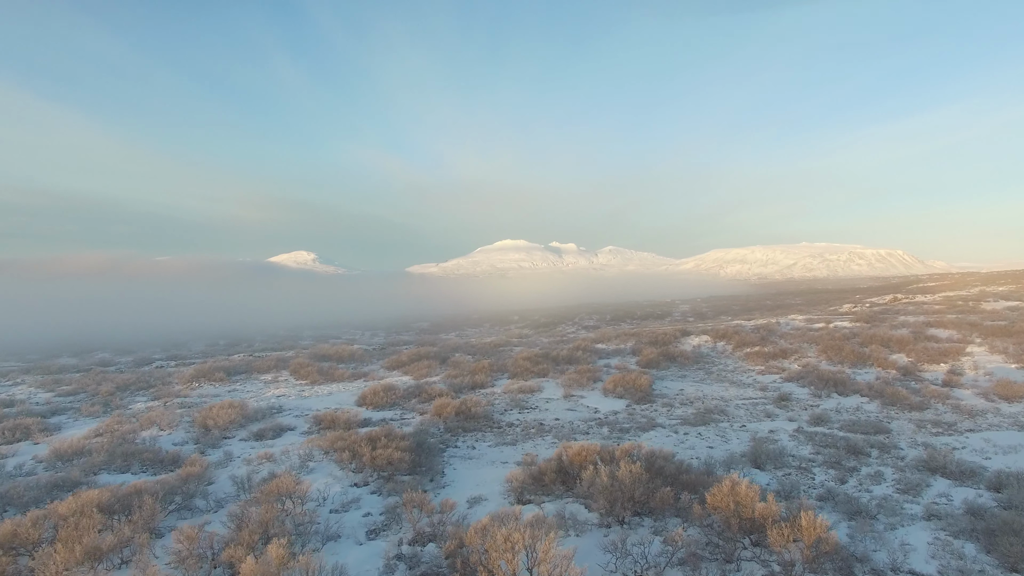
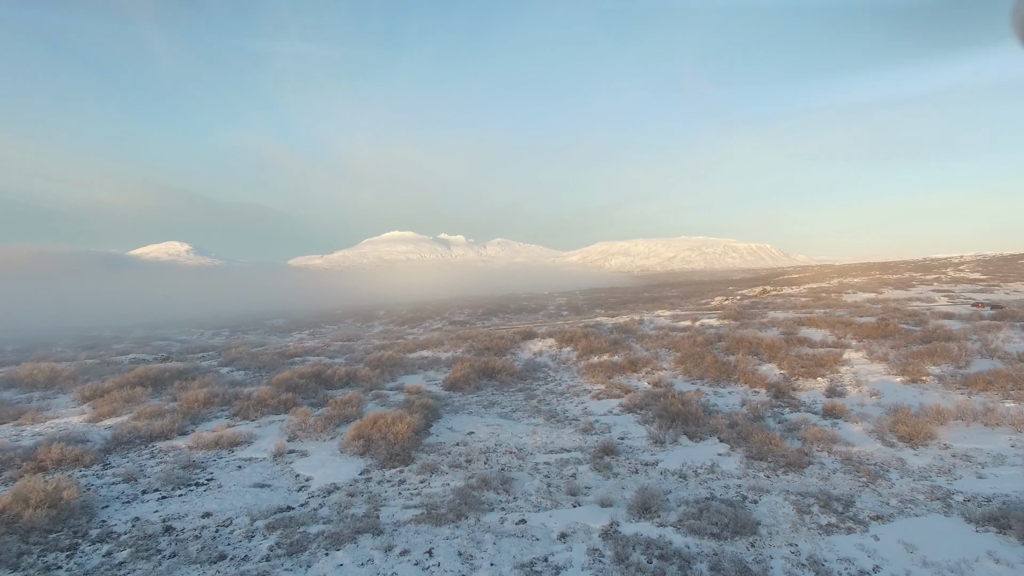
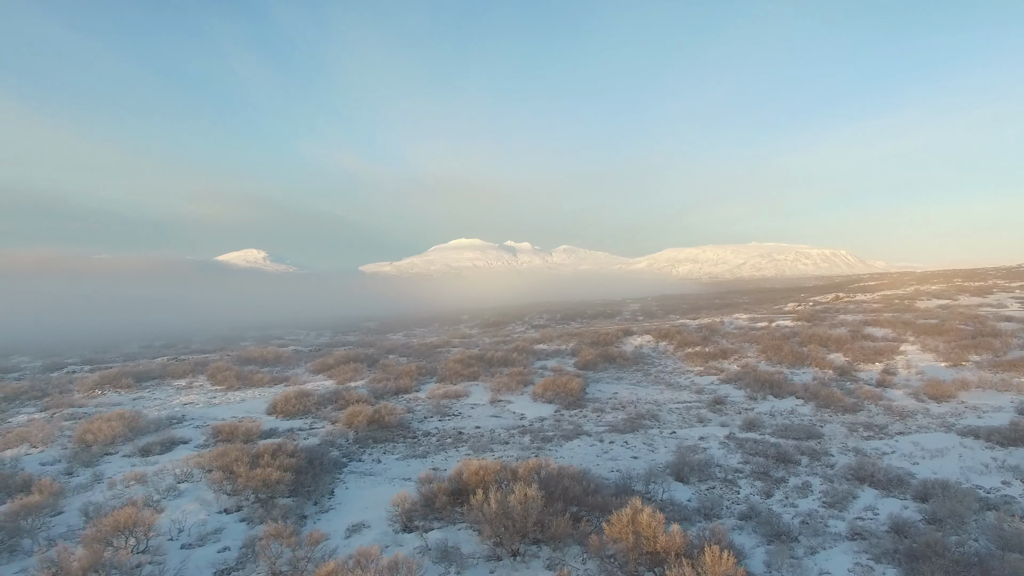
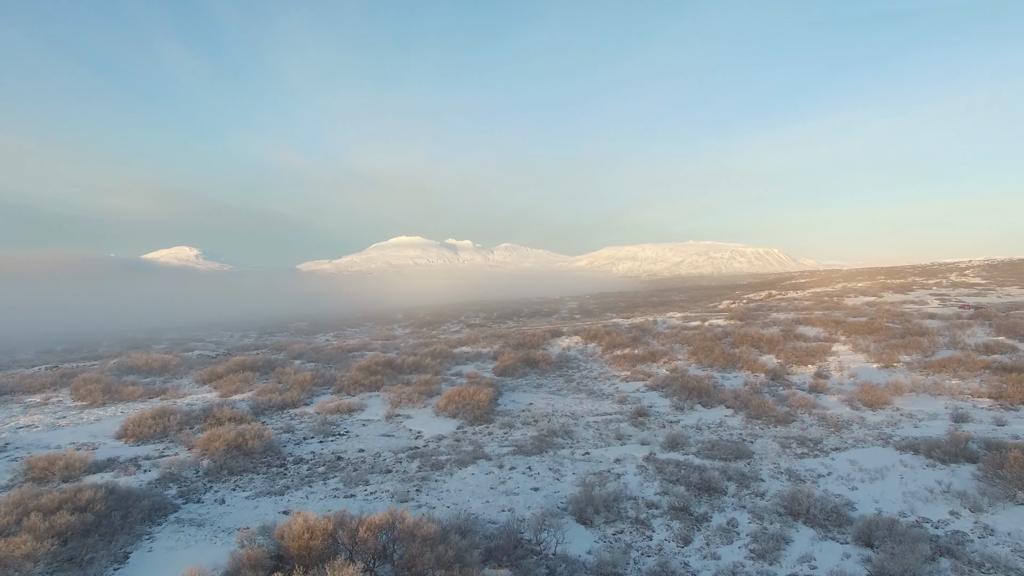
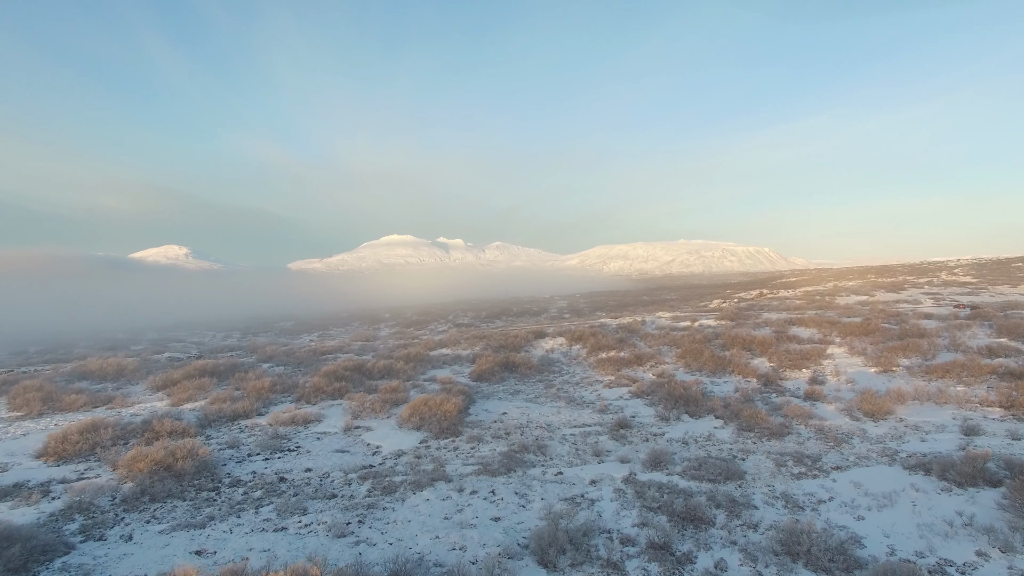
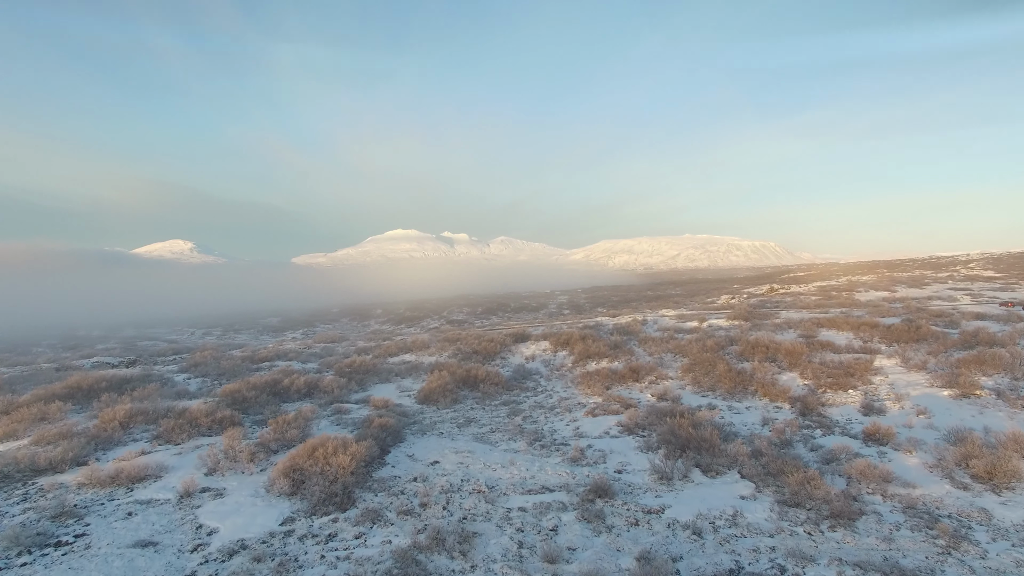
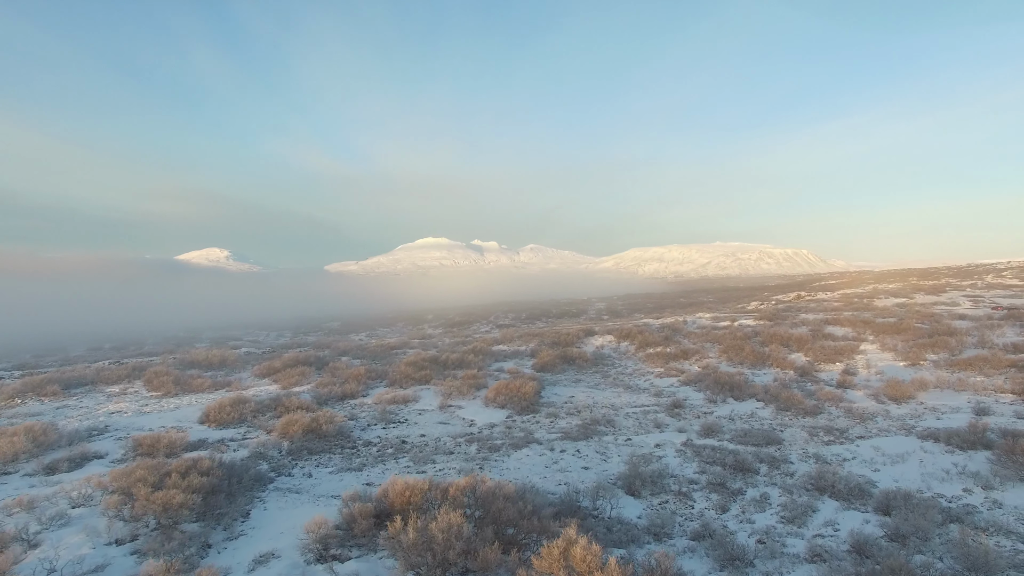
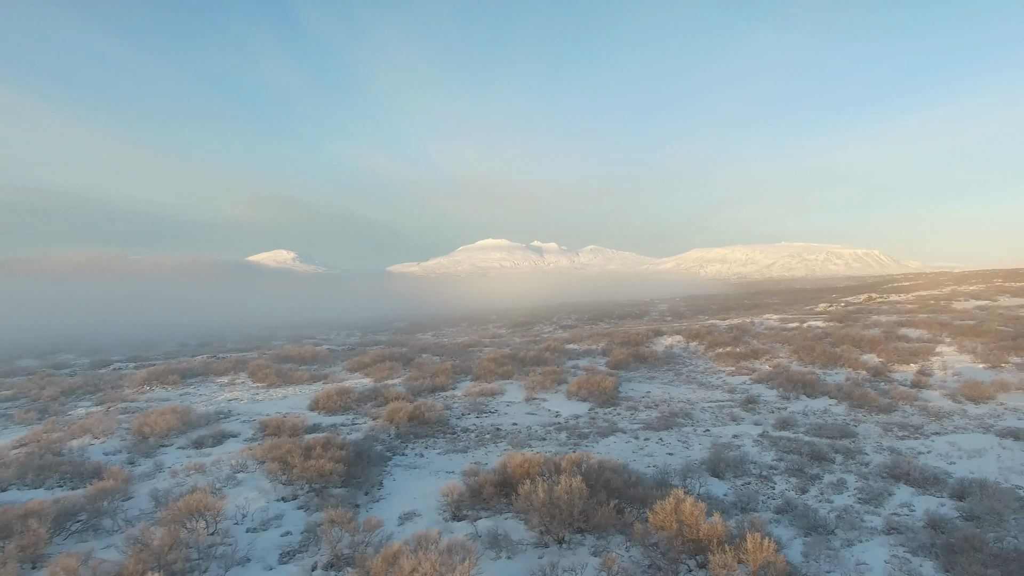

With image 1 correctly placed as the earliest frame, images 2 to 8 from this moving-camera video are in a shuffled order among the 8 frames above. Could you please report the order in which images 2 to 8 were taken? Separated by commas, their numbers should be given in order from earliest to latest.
8, 3, 7, 4, 5, 2, 6
